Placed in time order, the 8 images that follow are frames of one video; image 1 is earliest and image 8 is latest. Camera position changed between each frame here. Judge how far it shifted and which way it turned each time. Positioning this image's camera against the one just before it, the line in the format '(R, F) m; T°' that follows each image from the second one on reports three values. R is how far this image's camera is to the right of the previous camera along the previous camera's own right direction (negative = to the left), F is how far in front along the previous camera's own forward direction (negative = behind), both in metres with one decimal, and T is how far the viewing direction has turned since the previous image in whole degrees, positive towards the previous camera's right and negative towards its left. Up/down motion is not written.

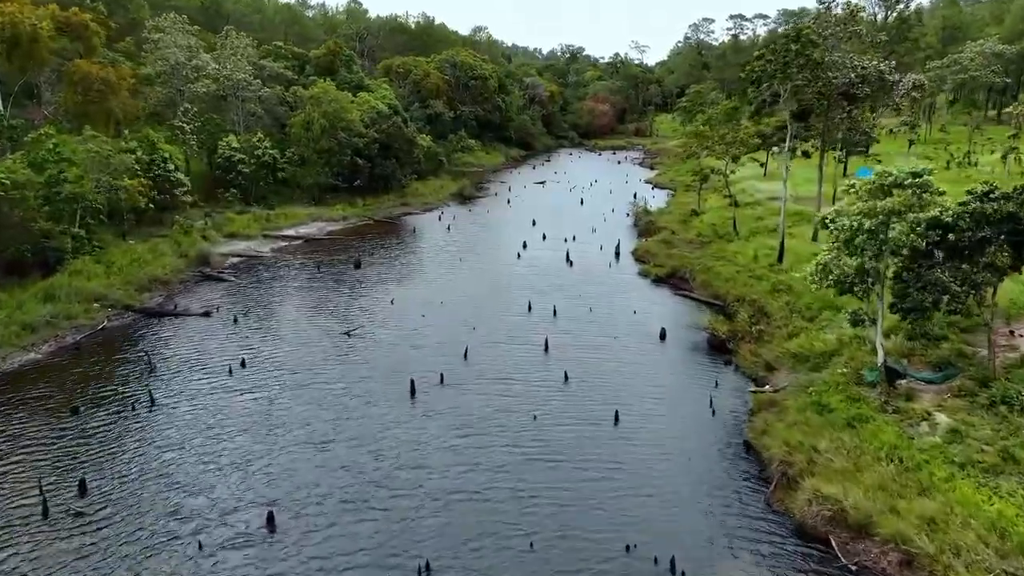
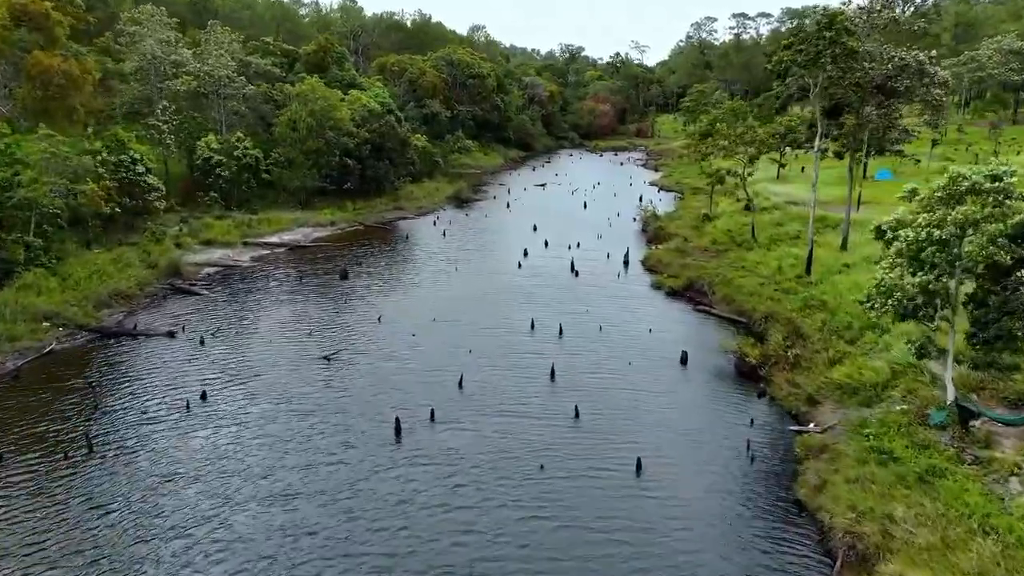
(-0.1, +4.4) m; 0°
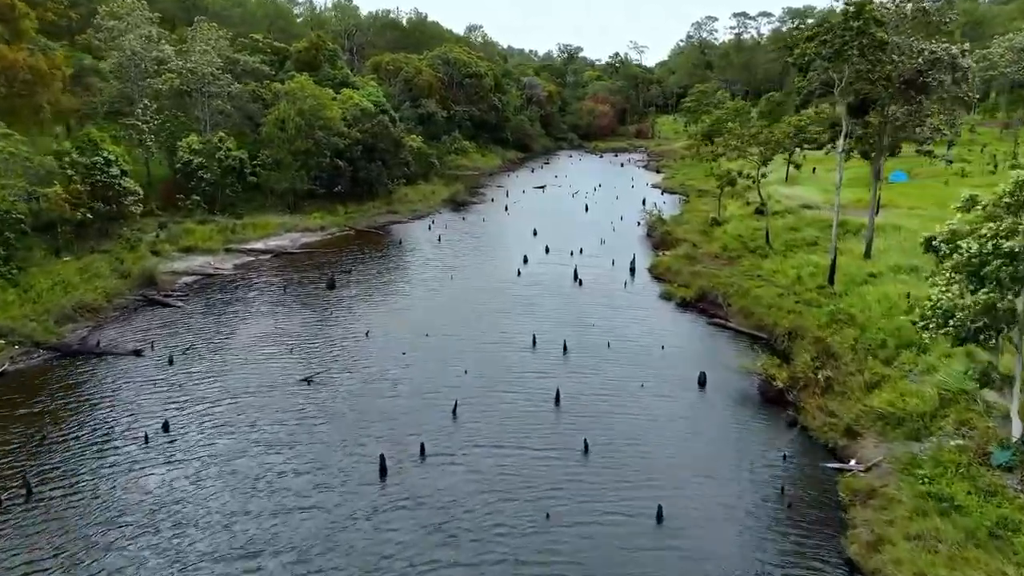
(-0.1, +3.2) m; 0°
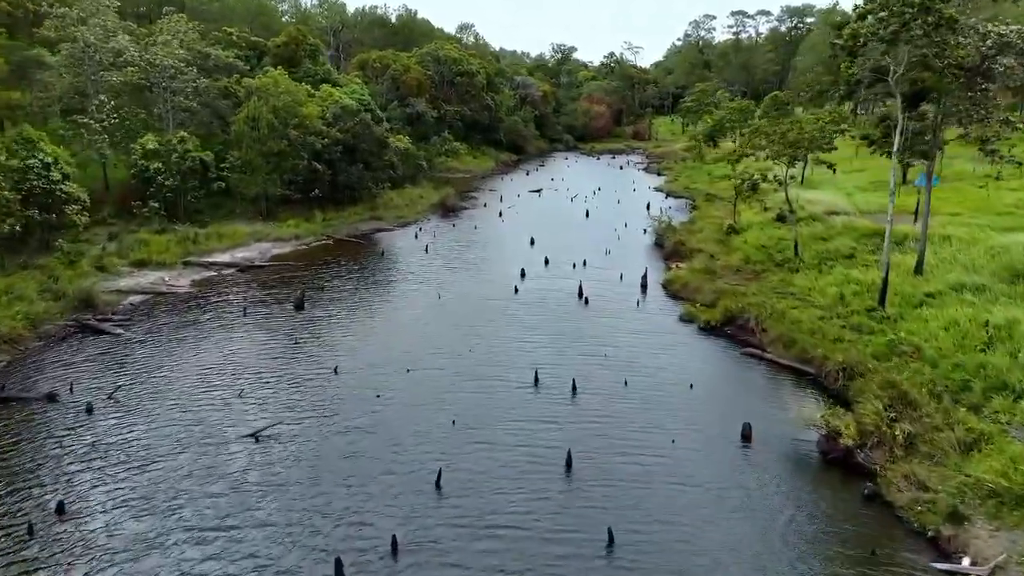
(-0.2, +5.9) m; +1°
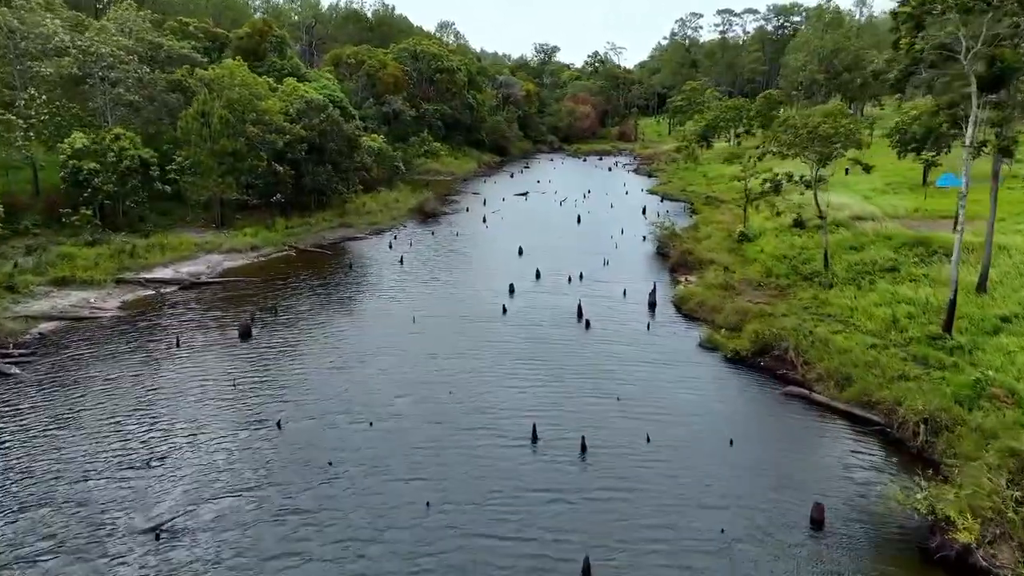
(-0.3, +6.2) m; +1°
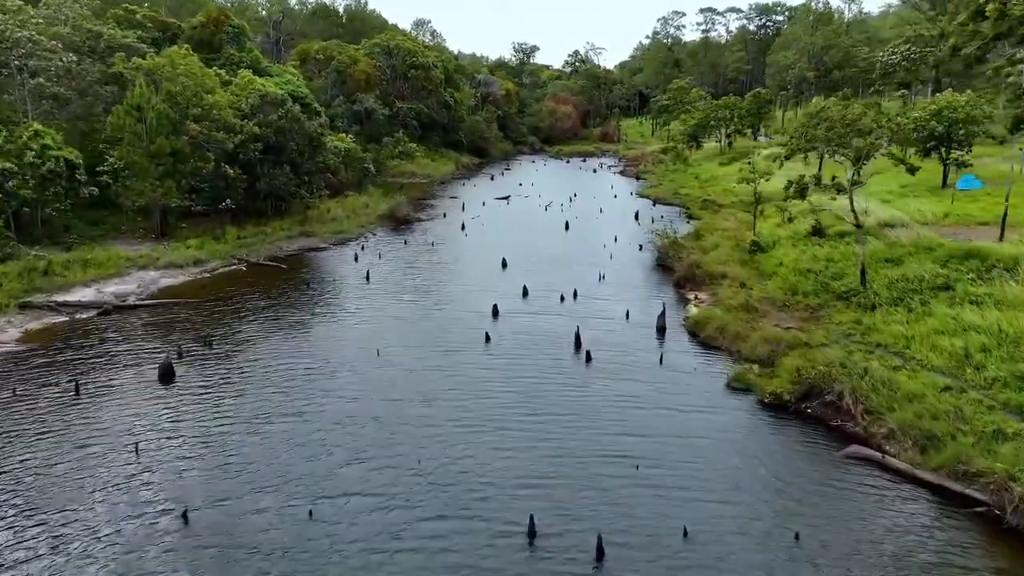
(-0.2, +6.0) m; +2°
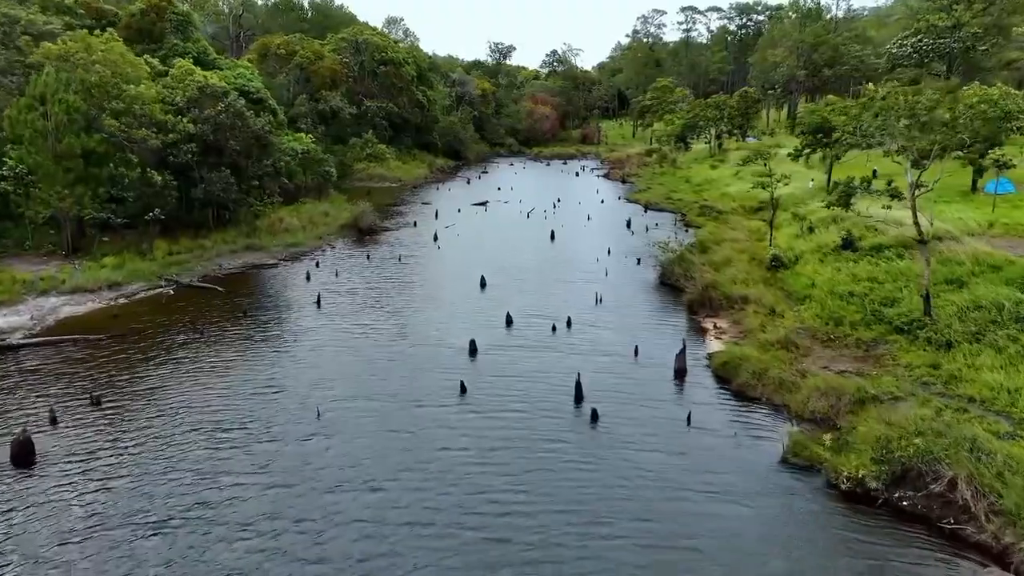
(-0.1, +6.7) m; +2°
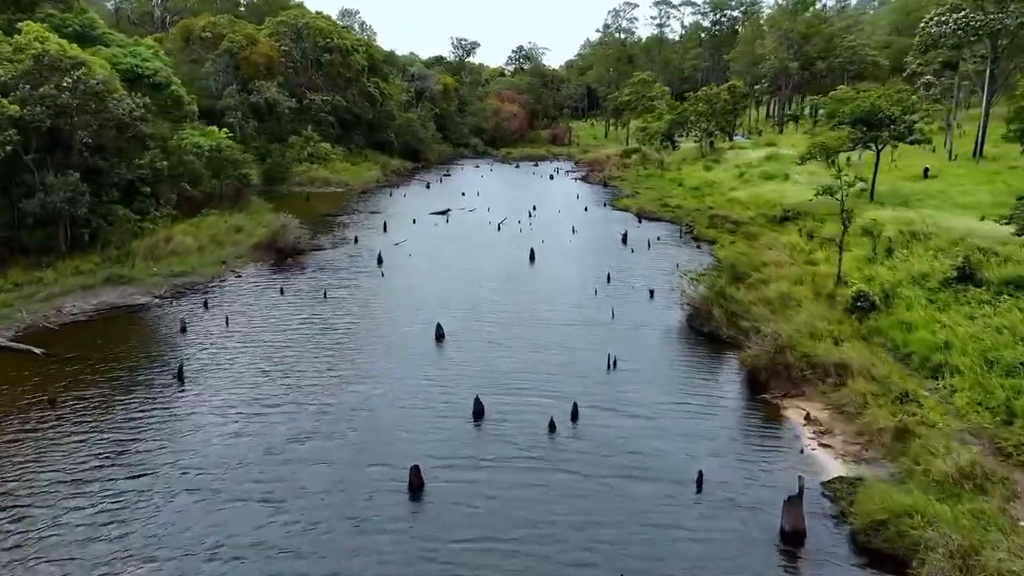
(-0.1, +11.9) m; +3°
